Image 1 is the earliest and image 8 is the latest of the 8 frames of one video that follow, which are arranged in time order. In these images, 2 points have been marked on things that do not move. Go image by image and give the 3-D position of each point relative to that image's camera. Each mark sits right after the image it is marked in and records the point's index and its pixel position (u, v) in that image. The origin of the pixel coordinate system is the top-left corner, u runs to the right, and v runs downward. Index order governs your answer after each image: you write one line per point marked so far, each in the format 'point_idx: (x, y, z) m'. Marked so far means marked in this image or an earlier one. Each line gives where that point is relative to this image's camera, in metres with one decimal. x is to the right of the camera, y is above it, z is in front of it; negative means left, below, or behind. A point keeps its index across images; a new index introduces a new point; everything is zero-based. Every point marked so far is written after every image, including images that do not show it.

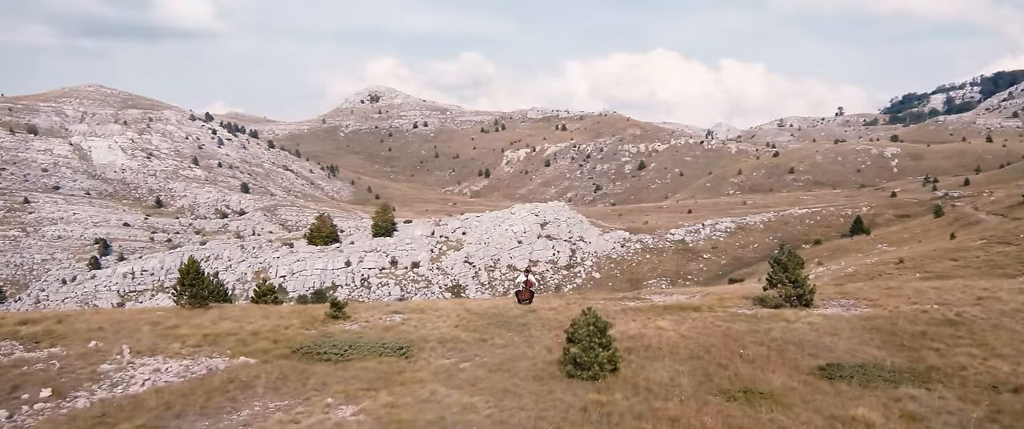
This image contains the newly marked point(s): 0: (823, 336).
0: (+6.3, -2.5, +17.4) m
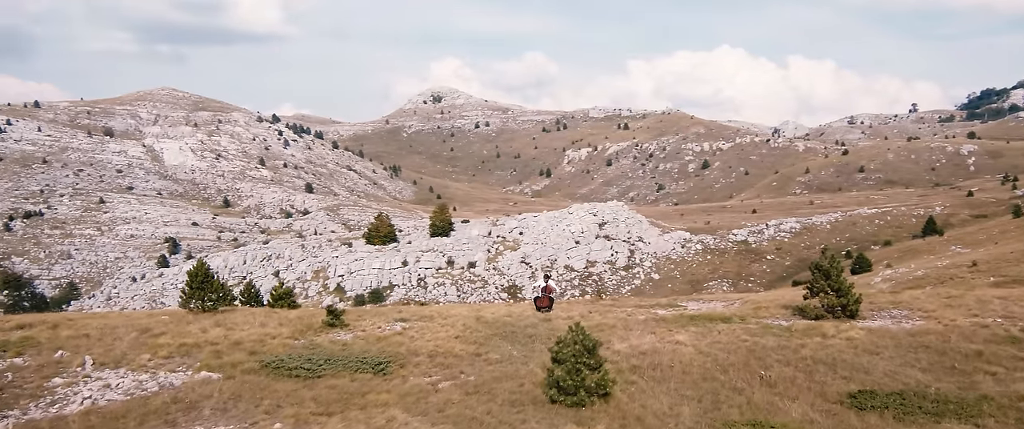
0: (+6.2, -2.5, +15.3) m
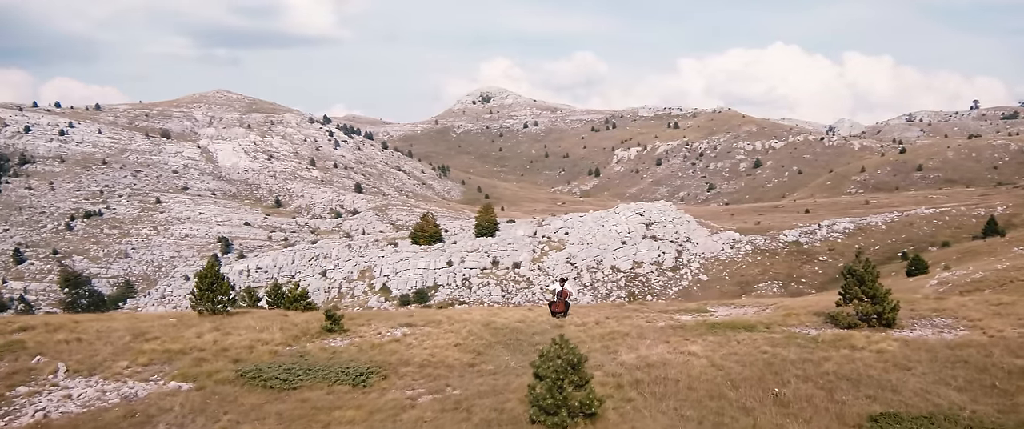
0: (+6.0, -2.5, +13.8) m
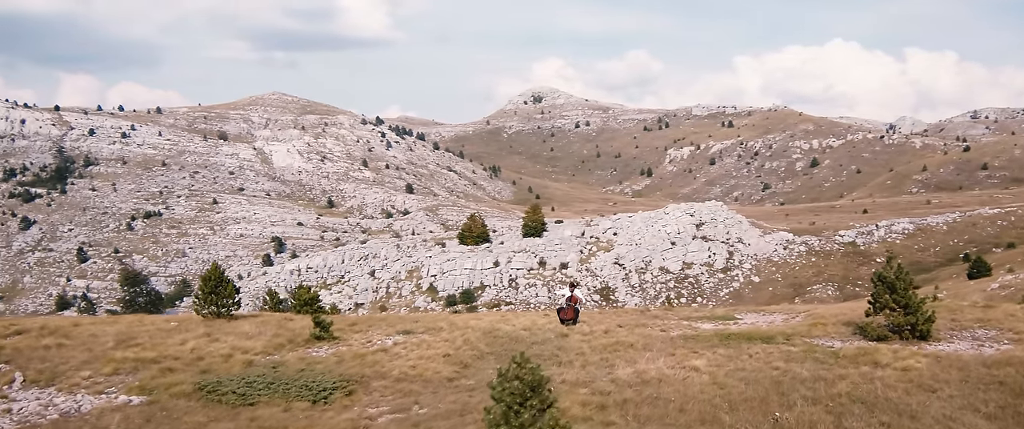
0: (+5.7, -2.5, +12.2) m
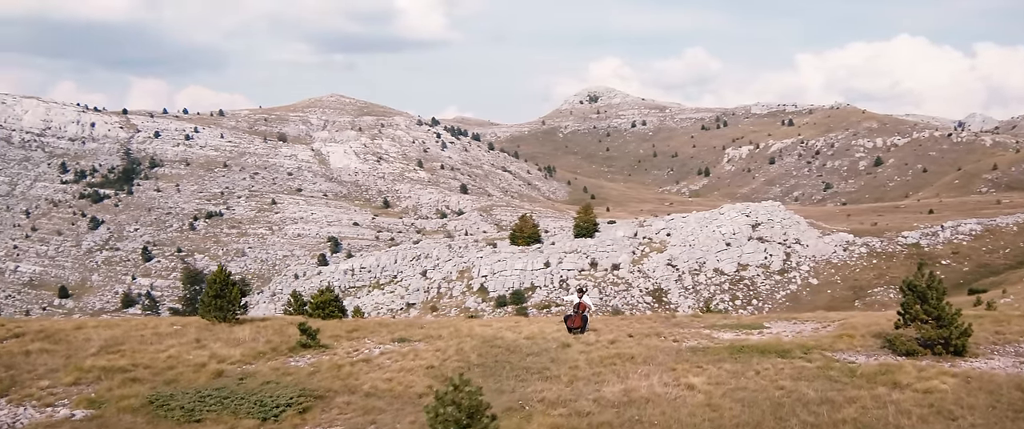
0: (+5.2, -2.6, +10.7) m
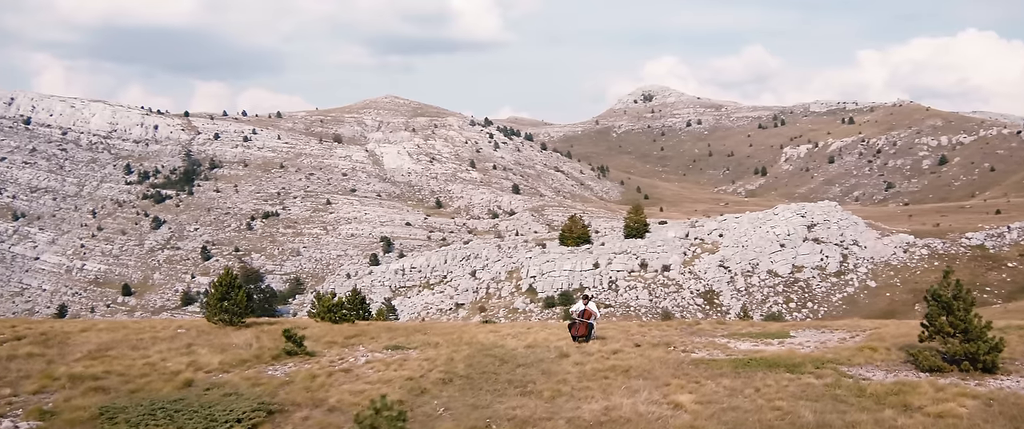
0: (+4.6, -2.6, +9.5) m
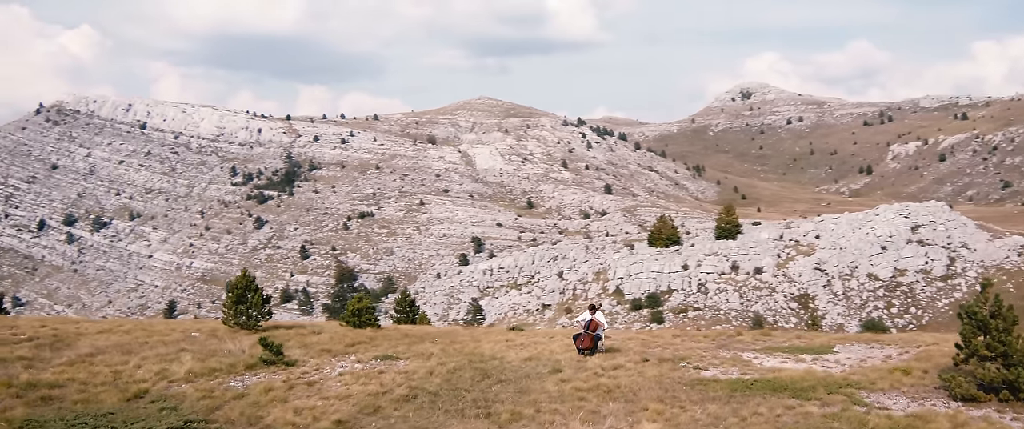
0: (+3.5, -2.7, +7.7) m
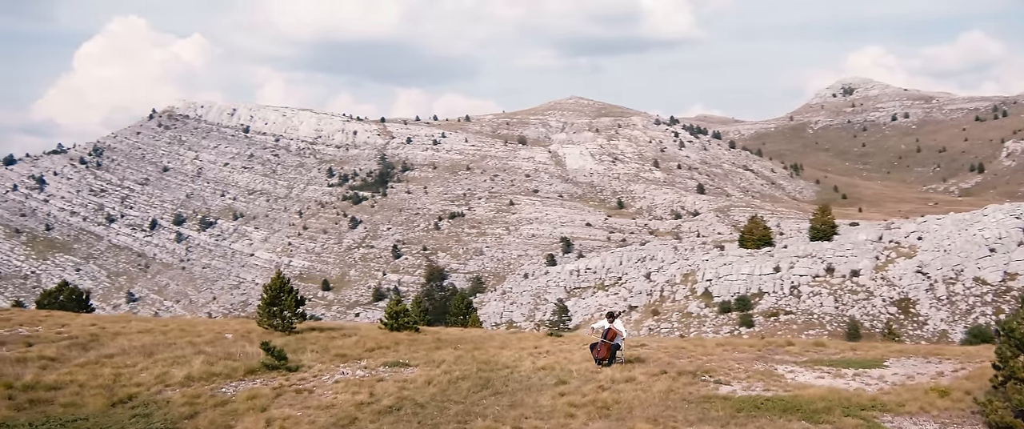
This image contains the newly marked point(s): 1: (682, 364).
0: (+2.8, -2.7, +6.6) m
1: (+3.0, -2.9, +17.0) m
